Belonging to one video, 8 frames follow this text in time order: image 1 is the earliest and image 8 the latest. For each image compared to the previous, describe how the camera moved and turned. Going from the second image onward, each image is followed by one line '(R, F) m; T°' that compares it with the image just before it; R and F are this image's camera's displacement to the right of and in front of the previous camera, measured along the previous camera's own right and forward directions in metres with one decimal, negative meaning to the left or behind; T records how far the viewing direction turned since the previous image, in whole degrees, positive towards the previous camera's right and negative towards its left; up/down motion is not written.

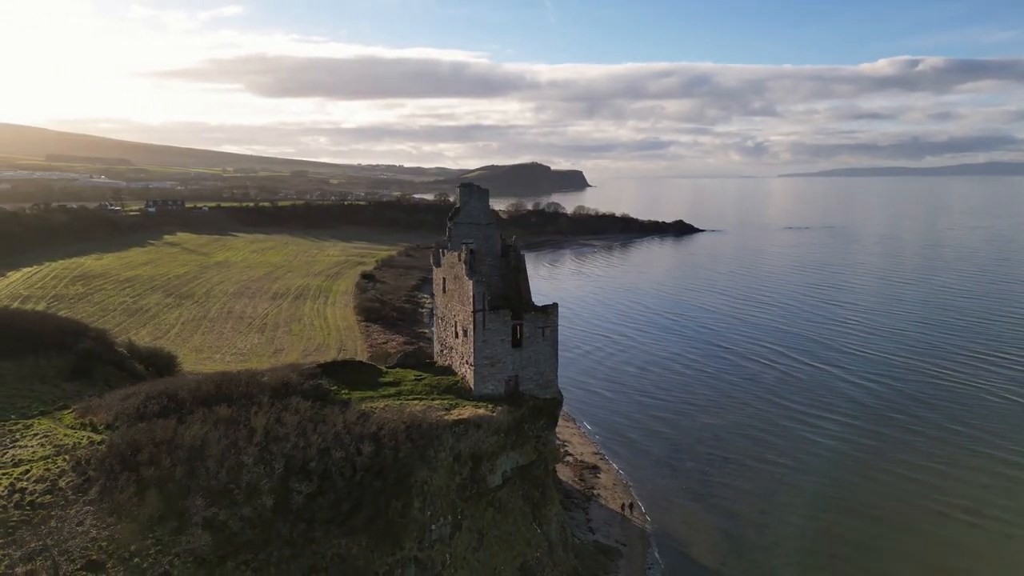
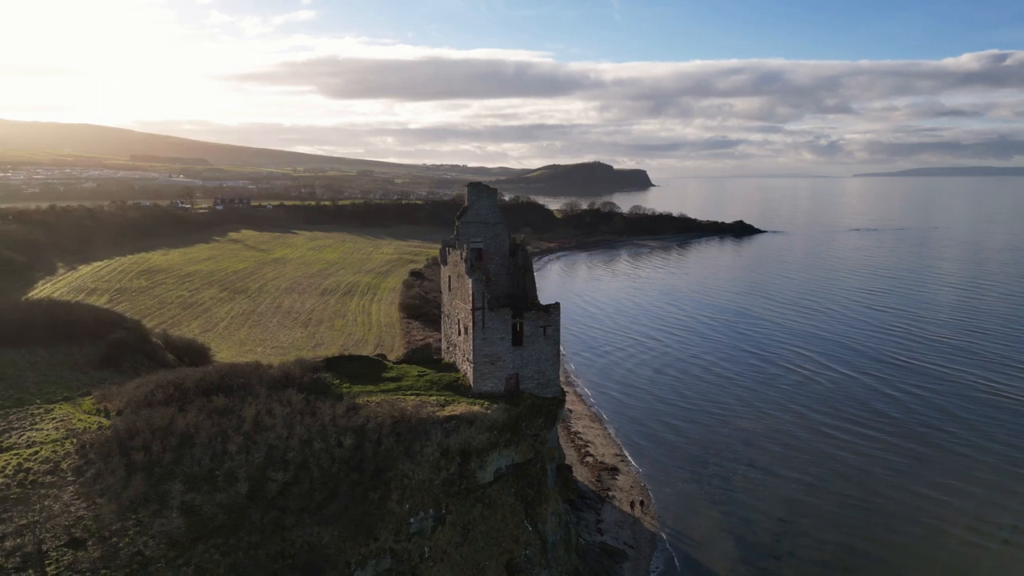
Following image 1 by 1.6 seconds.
(+1.5, 0.0) m; -5°
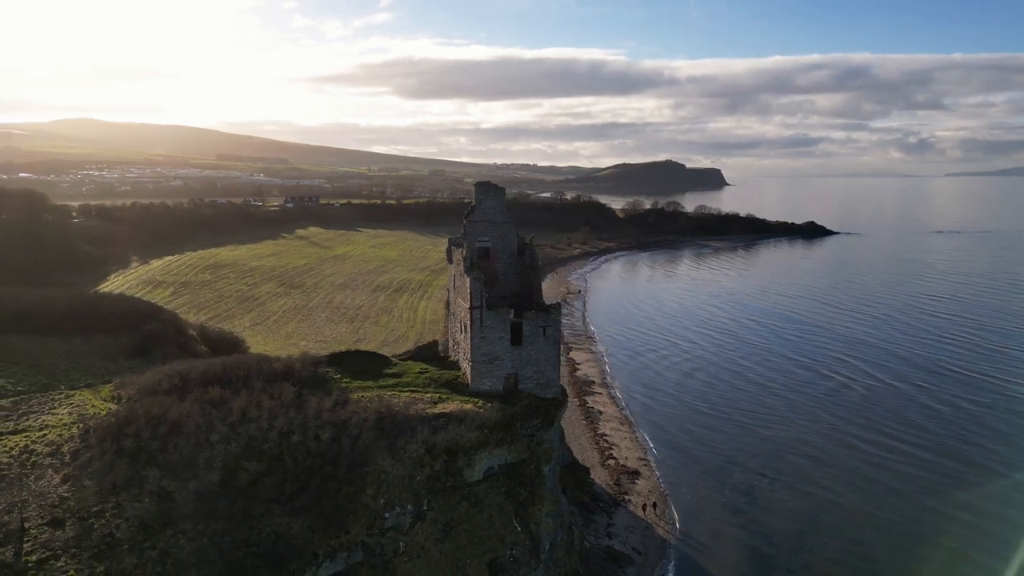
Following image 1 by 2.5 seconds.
(+1.7, +0.1) m; -5°
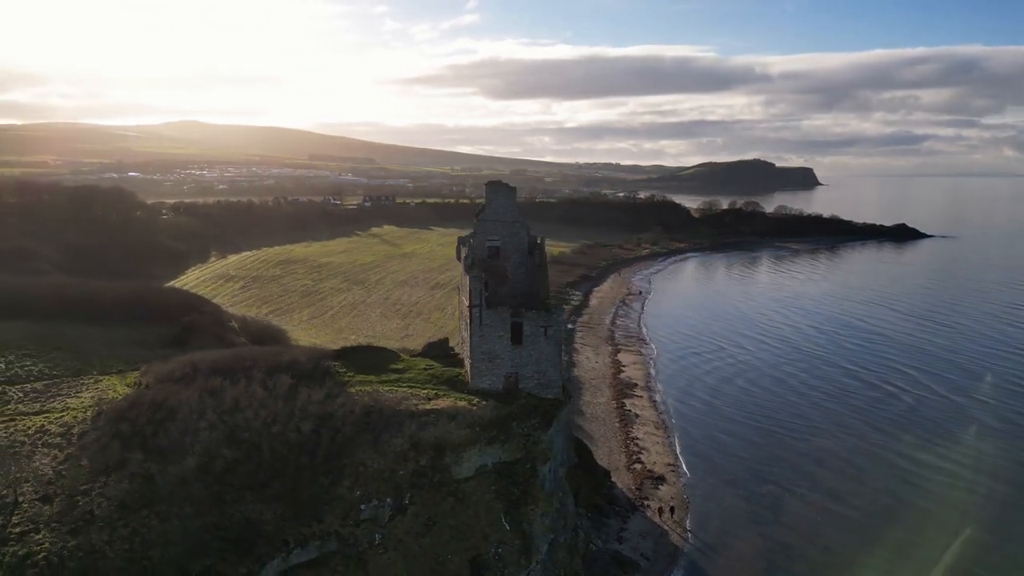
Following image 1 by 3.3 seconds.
(+2.0, +0.1) m; -6°
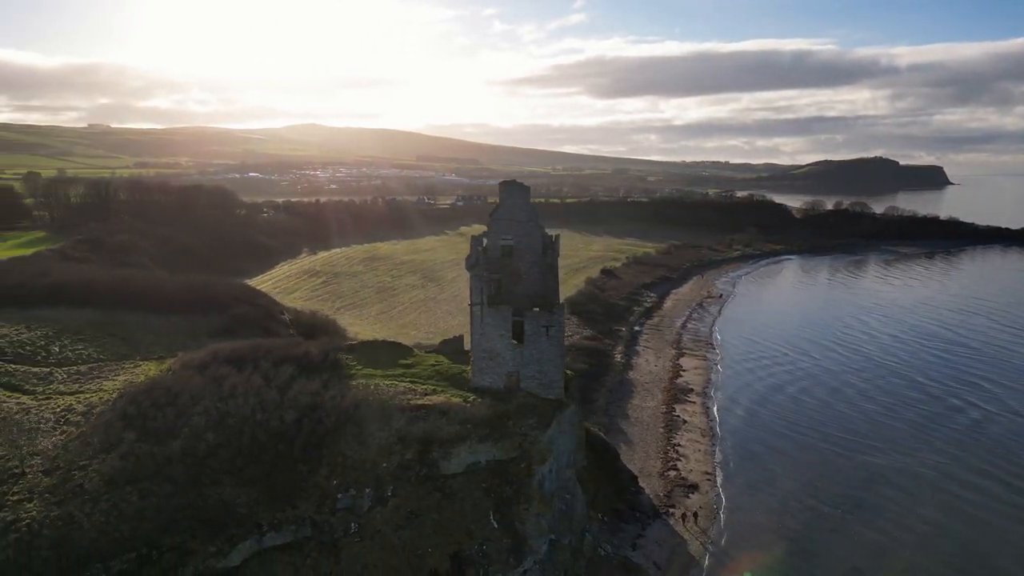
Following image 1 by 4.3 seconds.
(+2.5, +0.2) m; -8°
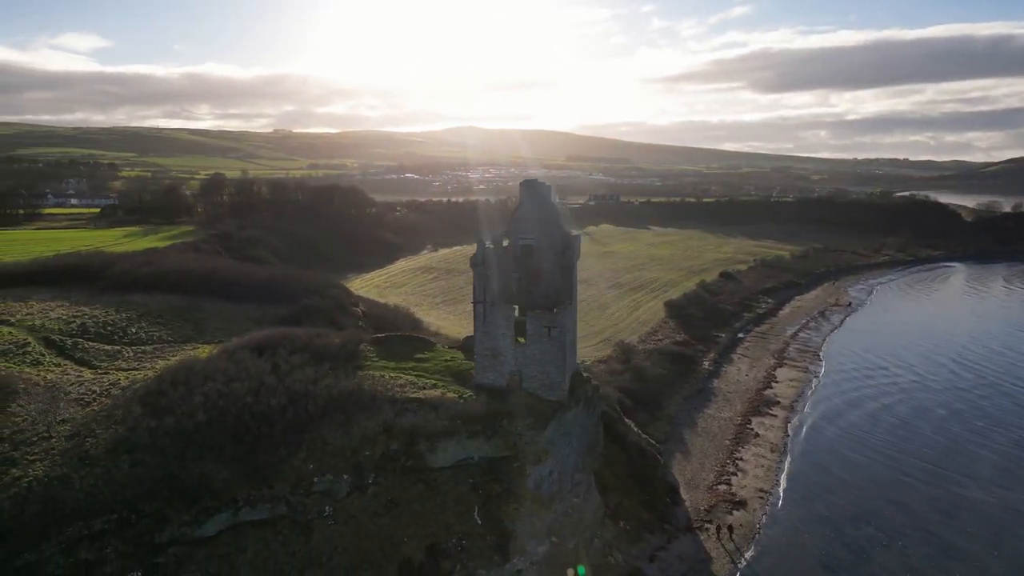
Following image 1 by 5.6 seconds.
(+3.6, +0.4) m; -11°
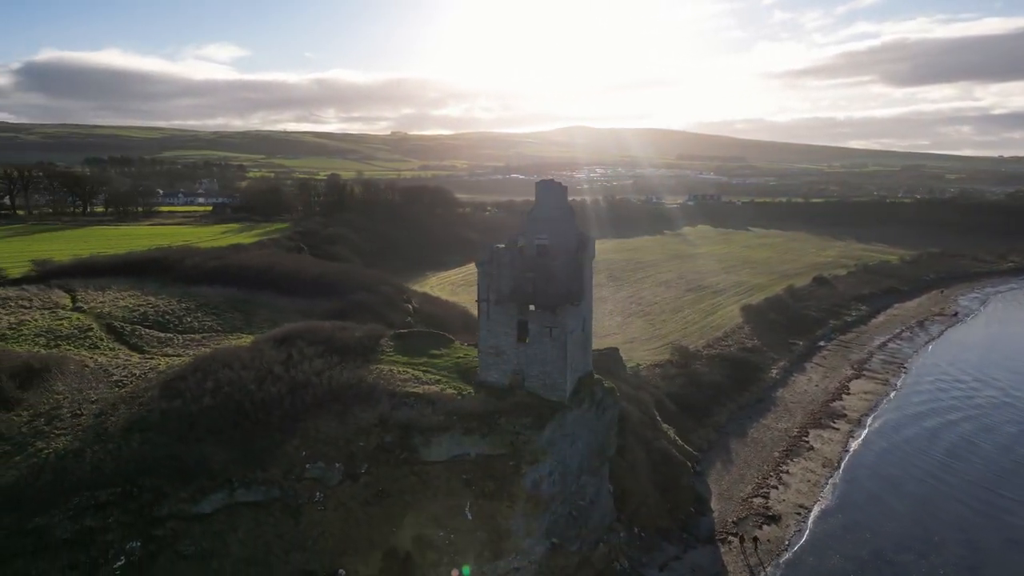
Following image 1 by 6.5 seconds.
(+2.6, +0.1) m; -8°
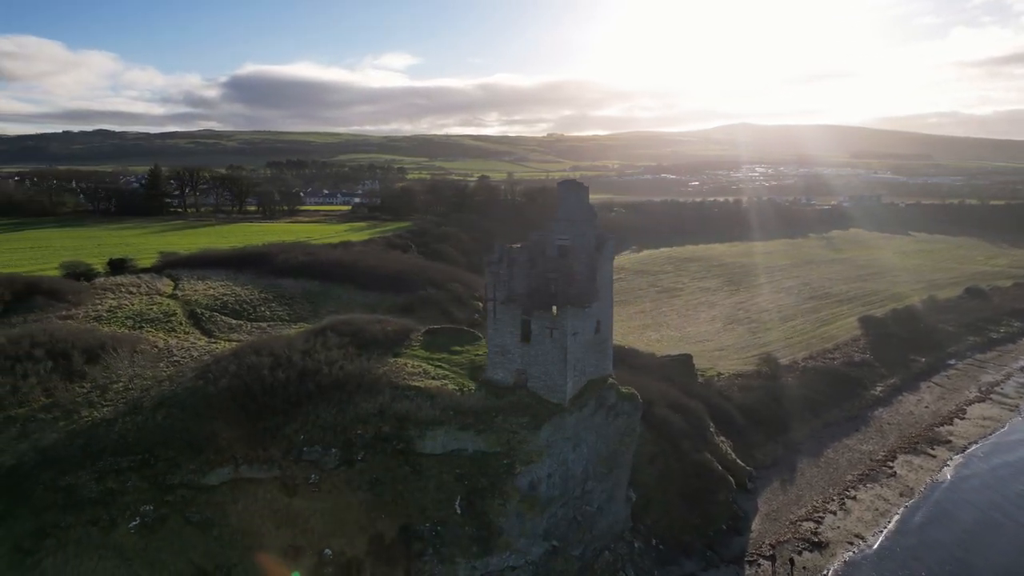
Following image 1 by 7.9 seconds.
(+3.7, +0.3) m; -12°
